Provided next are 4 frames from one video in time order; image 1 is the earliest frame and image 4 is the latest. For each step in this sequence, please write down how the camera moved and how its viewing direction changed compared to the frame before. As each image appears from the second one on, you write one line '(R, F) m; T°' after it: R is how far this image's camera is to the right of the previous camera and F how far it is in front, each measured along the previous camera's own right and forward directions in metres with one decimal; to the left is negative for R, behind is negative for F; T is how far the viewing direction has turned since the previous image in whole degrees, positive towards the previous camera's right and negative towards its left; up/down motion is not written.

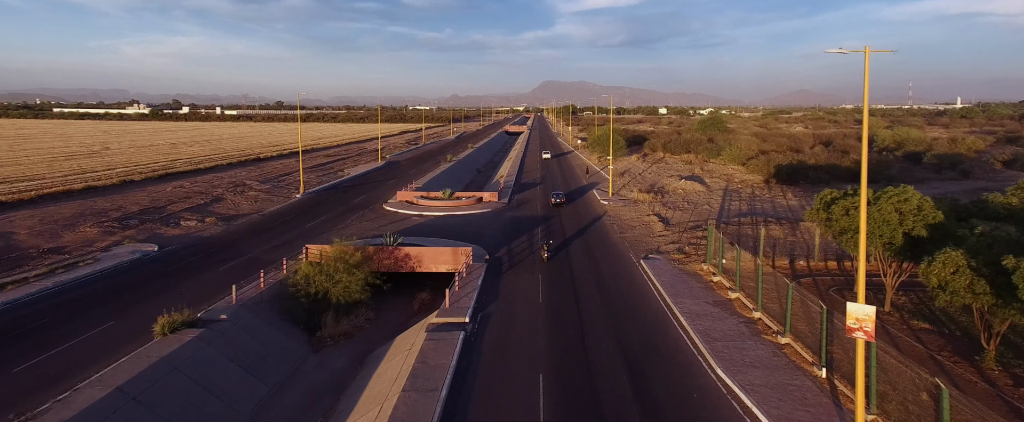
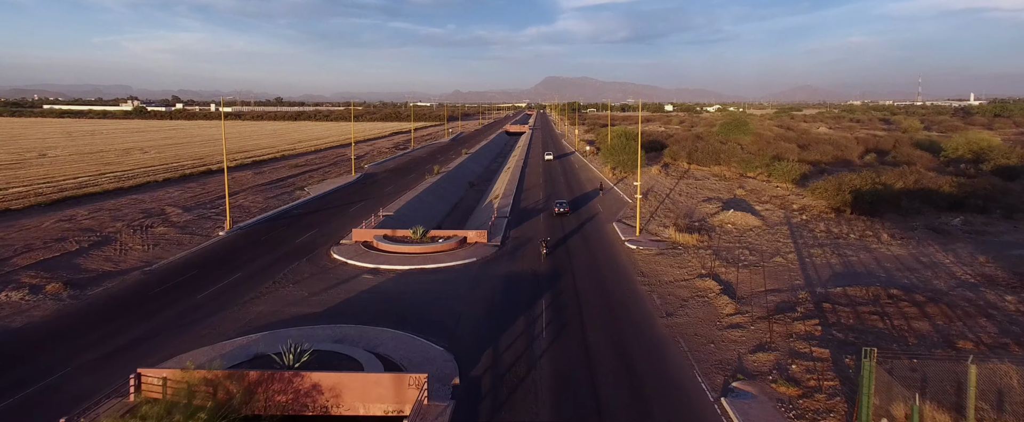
(+0.3, +8.8) m; 0°
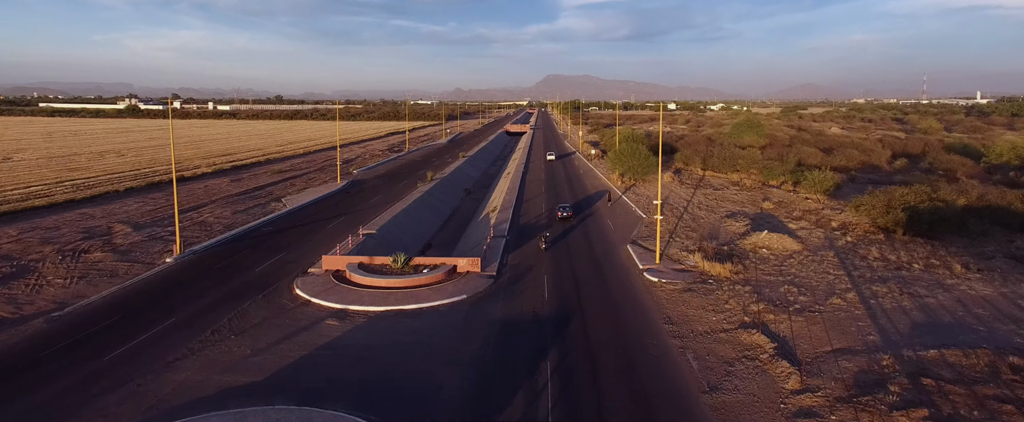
(+0.1, +4.0) m; 0°
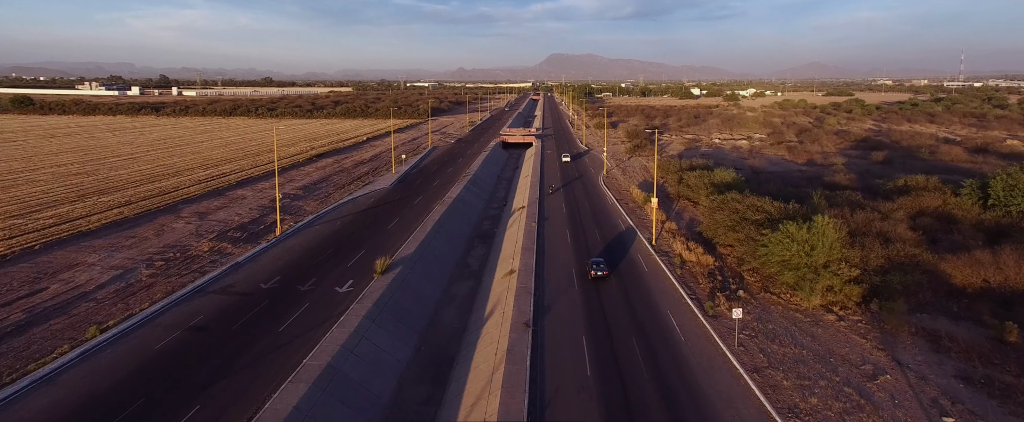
(+0.8, +44.3) m; 0°
